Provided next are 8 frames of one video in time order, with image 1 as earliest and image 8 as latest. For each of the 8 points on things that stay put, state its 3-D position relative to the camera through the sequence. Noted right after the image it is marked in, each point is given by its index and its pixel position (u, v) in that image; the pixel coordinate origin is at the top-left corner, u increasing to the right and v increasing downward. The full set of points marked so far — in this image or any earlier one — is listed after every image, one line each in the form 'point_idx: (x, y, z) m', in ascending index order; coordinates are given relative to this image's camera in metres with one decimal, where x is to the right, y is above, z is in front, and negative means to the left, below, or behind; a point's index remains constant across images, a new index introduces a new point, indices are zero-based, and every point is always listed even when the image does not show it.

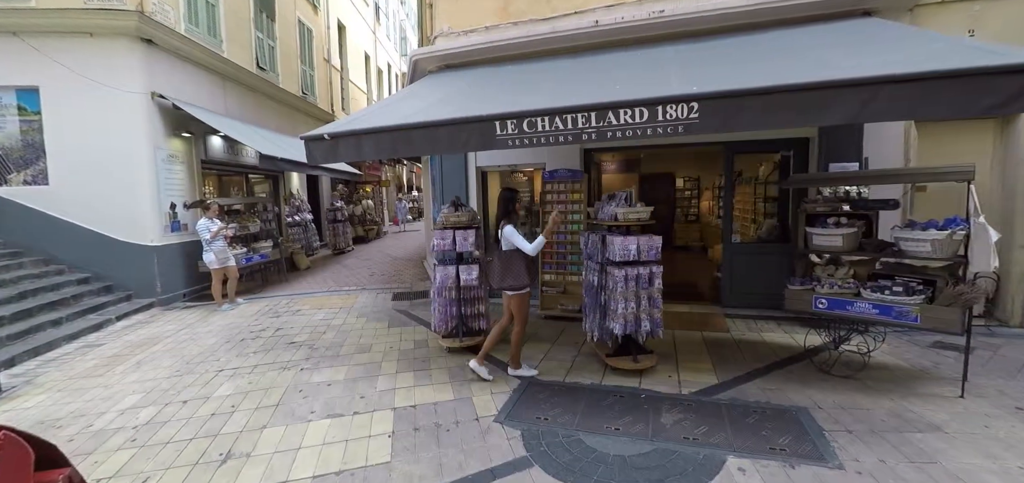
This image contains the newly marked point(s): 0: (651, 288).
0: (+1.3, -0.4, +3.6) m
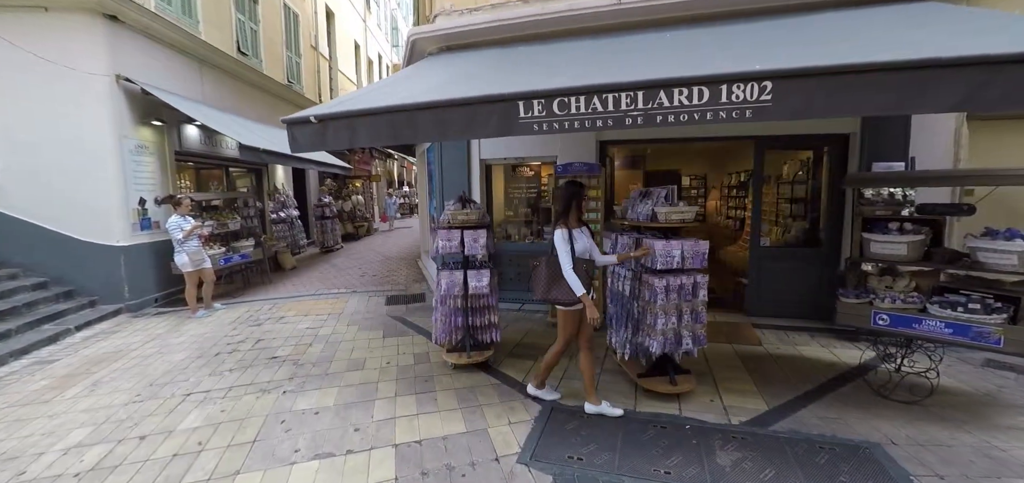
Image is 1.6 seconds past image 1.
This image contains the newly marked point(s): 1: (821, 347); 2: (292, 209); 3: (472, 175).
0: (+1.4, -0.5, +3.2) m
1: (+3.2, -1.1, +4.2) m
2: (-6.5, +0.9, +12.2) m
3: (-0.6, +1.0, +6.2) m
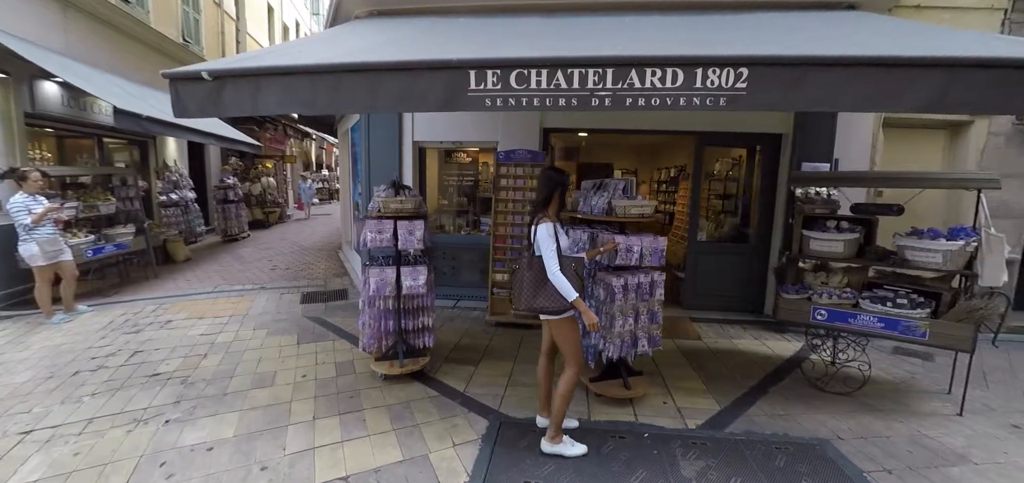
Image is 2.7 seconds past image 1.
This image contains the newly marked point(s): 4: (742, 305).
0: (+1.0, -0.4, +3.0) m
1: (+2.6, -1.1, +4.4) m
2: (-8.3, +1.3, +10.4) m
3: (-1.5, +1.1, +5.6) m
4: (+3.0, -0.8, +5.2) m
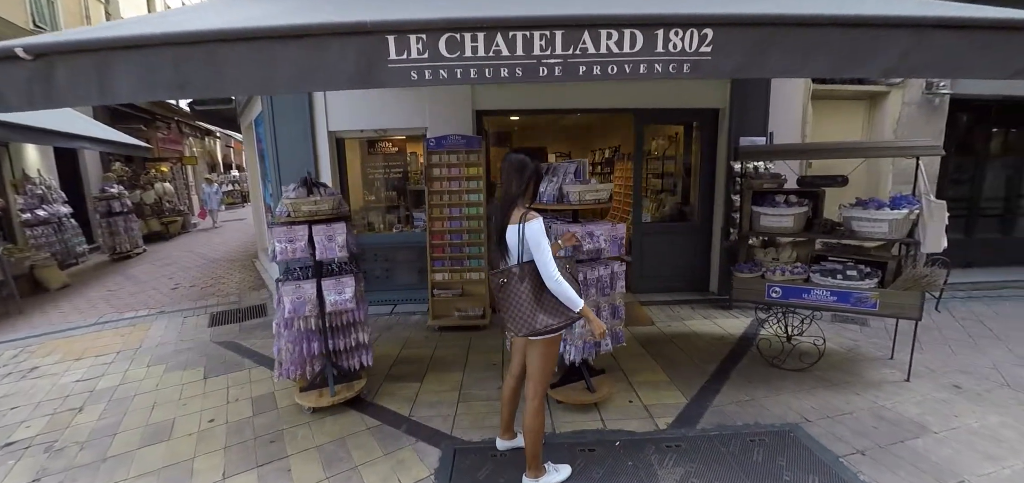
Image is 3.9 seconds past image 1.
0: (+0.7, -0.4, +2.7) m
1: (+2.1, -0.8, +4.4) m
2: (-9.8, +0.8, +8.7) m
3: (-2.3, +1.1, +4.9) m
4: (+2.3, -0.6, +5.2) m
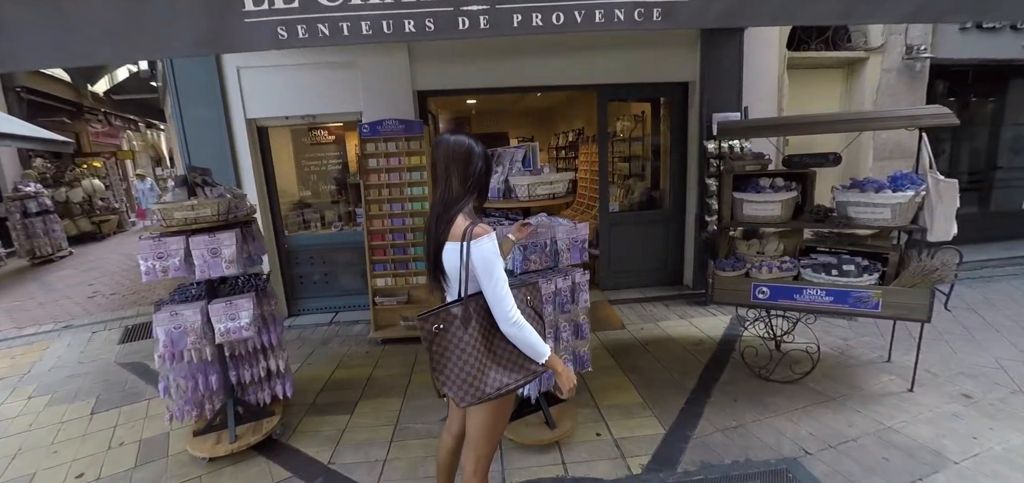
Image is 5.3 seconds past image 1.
0: (+0.3, -0.4, +2.2) m
1: (+1.6, -0.8, +3.9) m
2: (-10.5, +0.6, +7.5) m
3: (-2.8, +1.0, +4.2) m
4: (+1.8, -0.4, +4.8) m
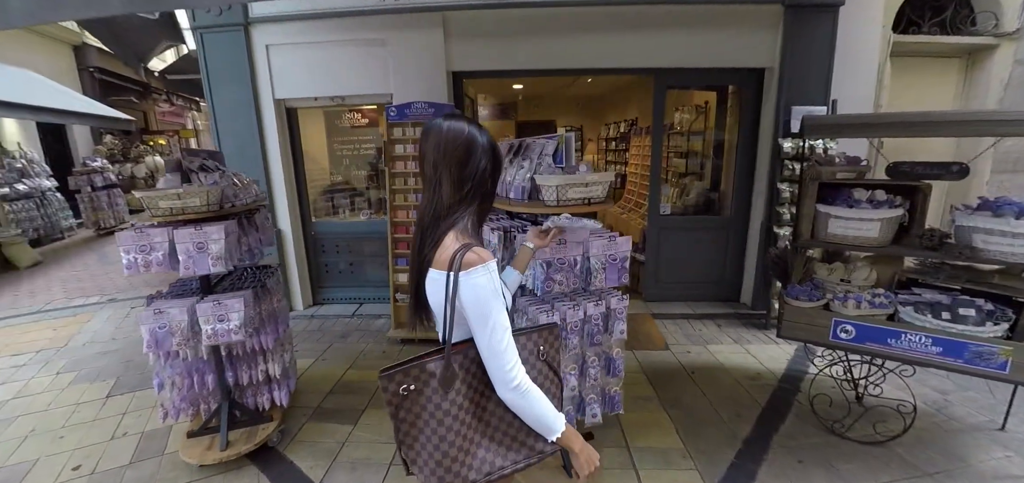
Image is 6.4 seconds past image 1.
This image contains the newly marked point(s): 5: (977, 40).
0: (+0.4, -0.4, +1.8) m
1: (+1.9, -0.9, +3.4) m
2: (-9.8, +1.3, +8.1) m
3: (-2.4, +1.2, +4.0) m
4: (+2.1, -0.5, +4.3) m
5: (+4.3, +1.9, +3.8) m
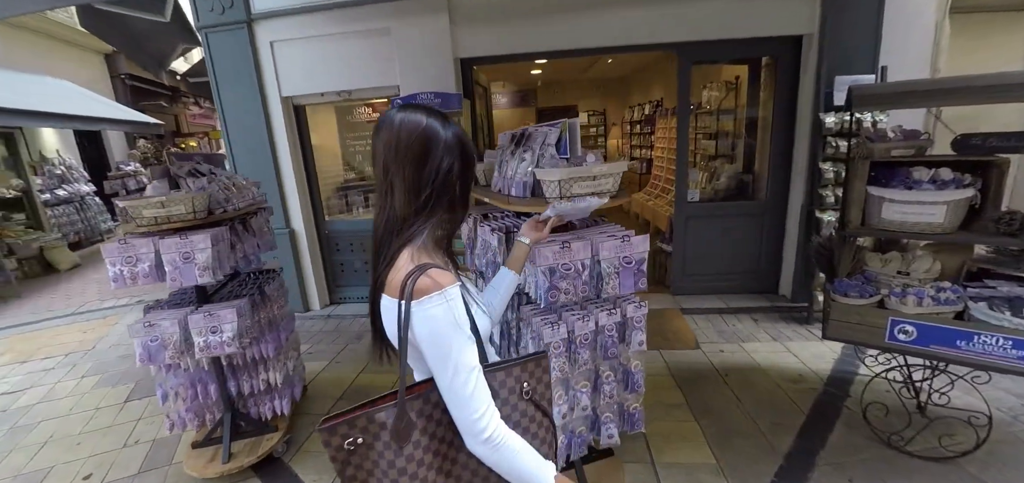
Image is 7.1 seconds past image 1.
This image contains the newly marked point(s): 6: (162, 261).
0: (+0.4, -0.4, +1.6) m
1: (+2.0, -0.8, +3.1) m
2: (-9.3, +1.3, +8.5) m
3: (-2.3, +1.2, +4.0) m
4: (+2.3, -0.4, +3.9) m
5: (+4.4, +2.0, +3.2) m
6: (-1.6, -0.1, +2.0) m
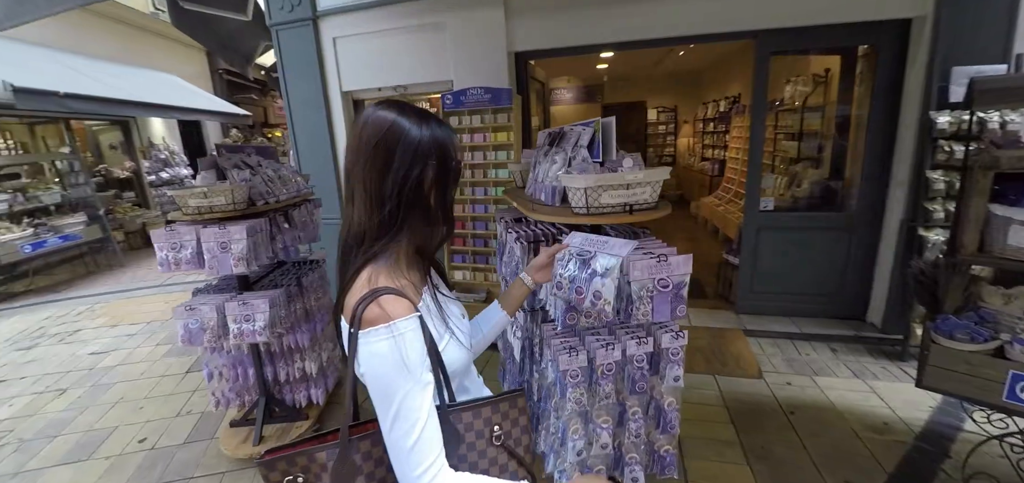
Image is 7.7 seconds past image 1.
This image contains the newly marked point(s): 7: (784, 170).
0: (+0.5, -0.5, +1.4) m
1: (+2.2, -0.9, +2.7) m
2: (-8.1, +1.8, +9.6) m
3: (-1.8, +1.3, +4.1) m
4: (+2.7, -0.6, +3.4) m
5: (+4.8, +1.8, +2.4) m
6: (-1.5, 0.0, +2.1) m
7: (+2.3, +0.6, +3.4) m
